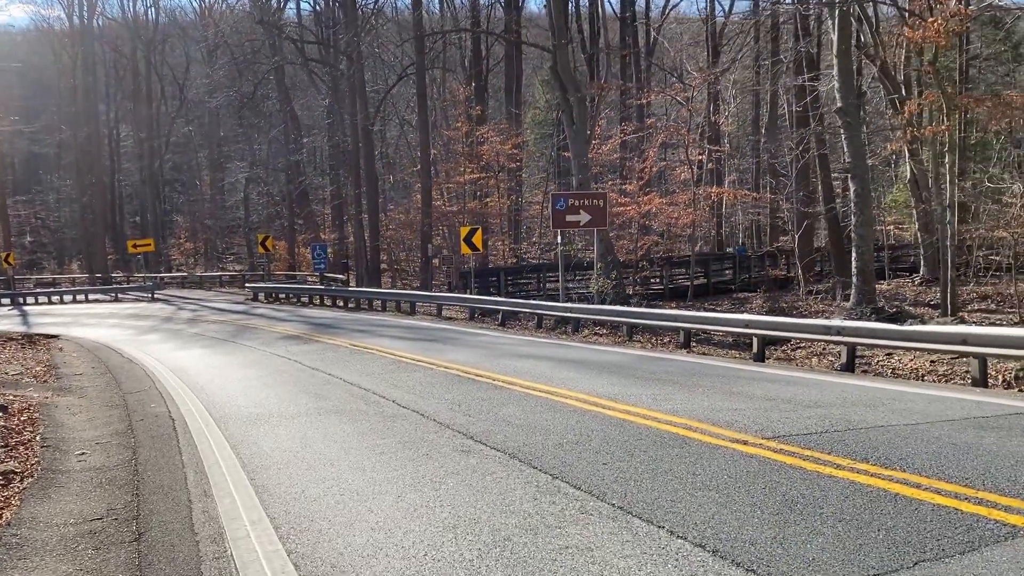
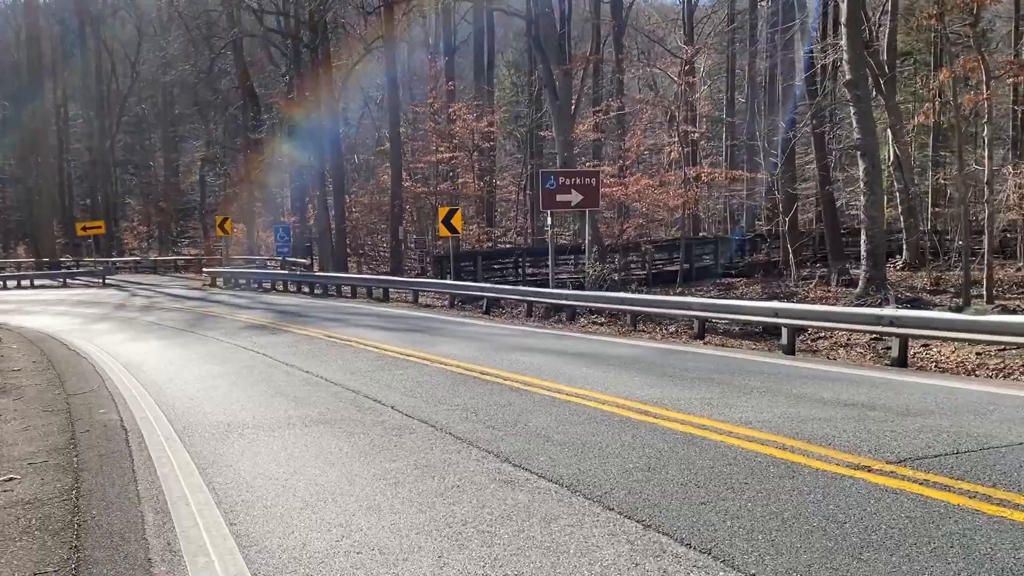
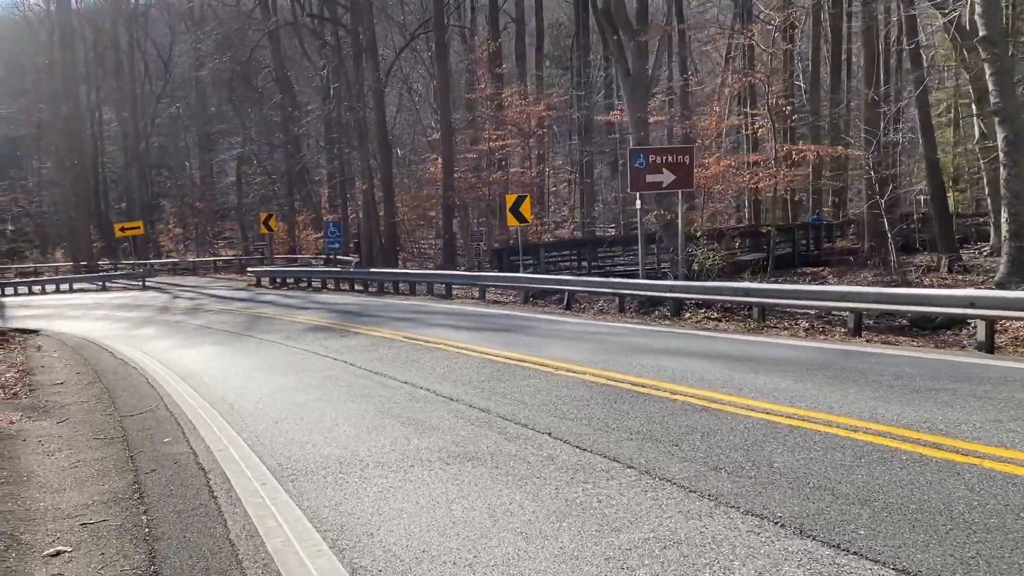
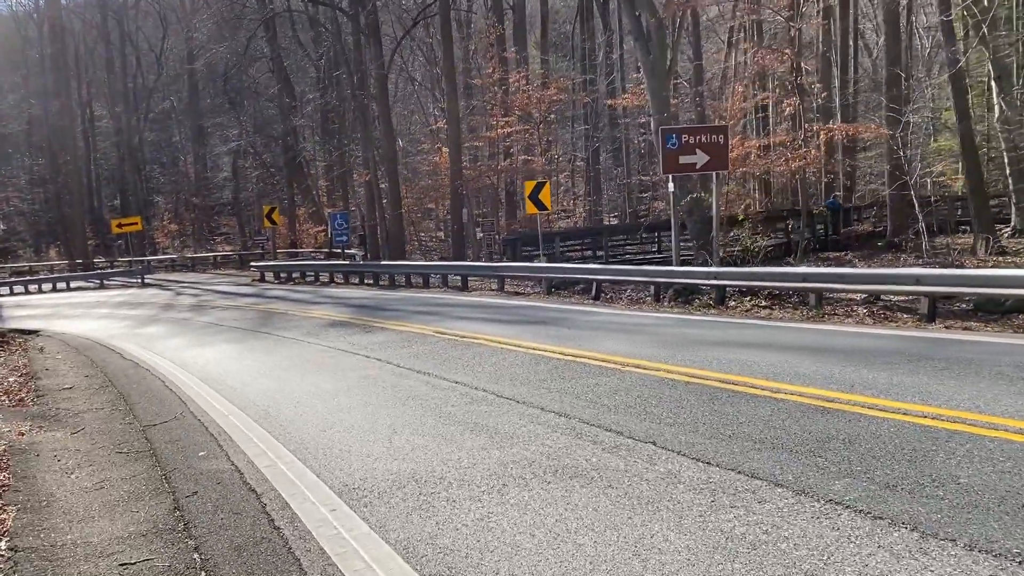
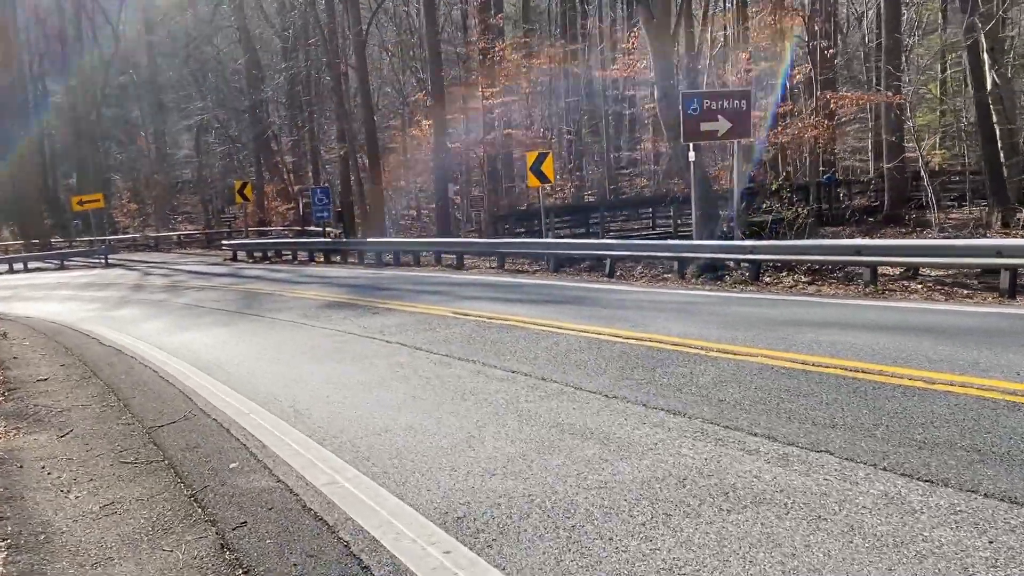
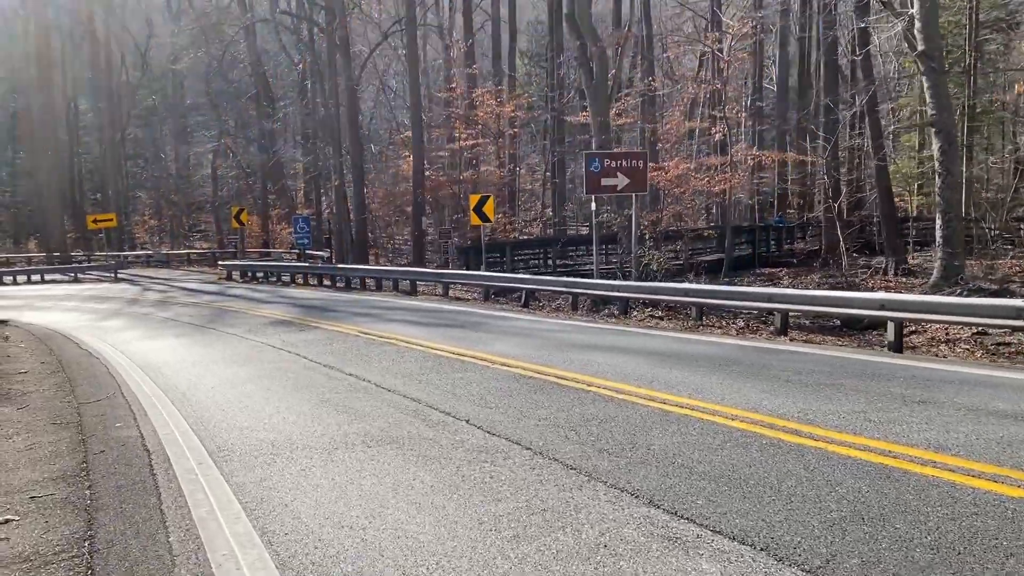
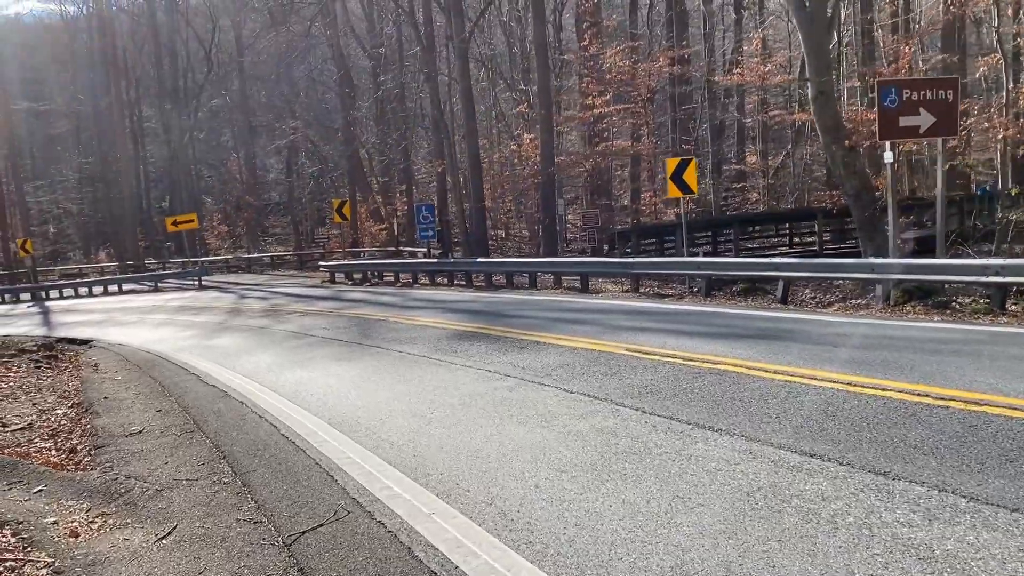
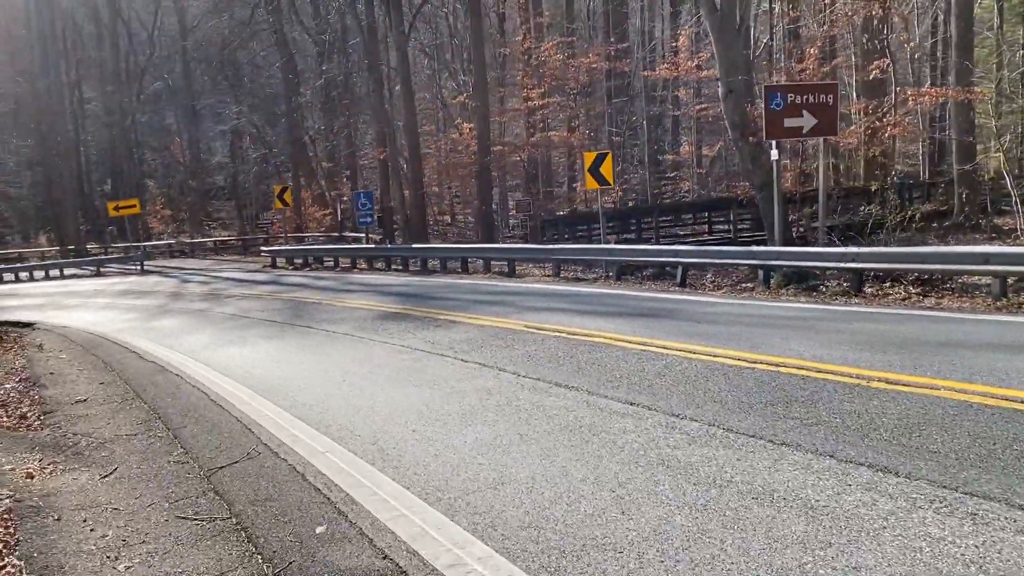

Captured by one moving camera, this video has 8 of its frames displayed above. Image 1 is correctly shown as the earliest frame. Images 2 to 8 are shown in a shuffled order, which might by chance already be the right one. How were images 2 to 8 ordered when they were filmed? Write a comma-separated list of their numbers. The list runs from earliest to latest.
2, 6, 3, 4, 5, 8, 7
